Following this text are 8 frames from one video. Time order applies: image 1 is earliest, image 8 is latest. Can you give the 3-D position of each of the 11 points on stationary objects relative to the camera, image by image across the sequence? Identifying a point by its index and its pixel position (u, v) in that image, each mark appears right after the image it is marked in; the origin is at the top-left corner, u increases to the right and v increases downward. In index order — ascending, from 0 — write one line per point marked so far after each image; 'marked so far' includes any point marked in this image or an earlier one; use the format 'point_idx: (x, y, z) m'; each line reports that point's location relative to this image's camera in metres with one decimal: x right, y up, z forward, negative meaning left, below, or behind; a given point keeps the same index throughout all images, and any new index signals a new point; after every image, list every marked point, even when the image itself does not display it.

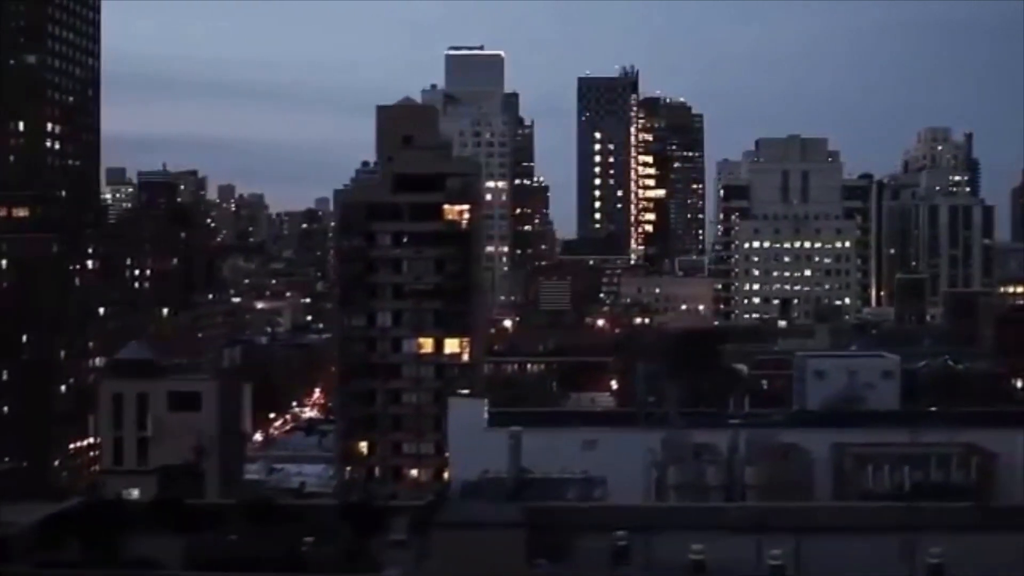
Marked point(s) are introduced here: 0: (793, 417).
0: (+1.4, -0.6, +8.9) m
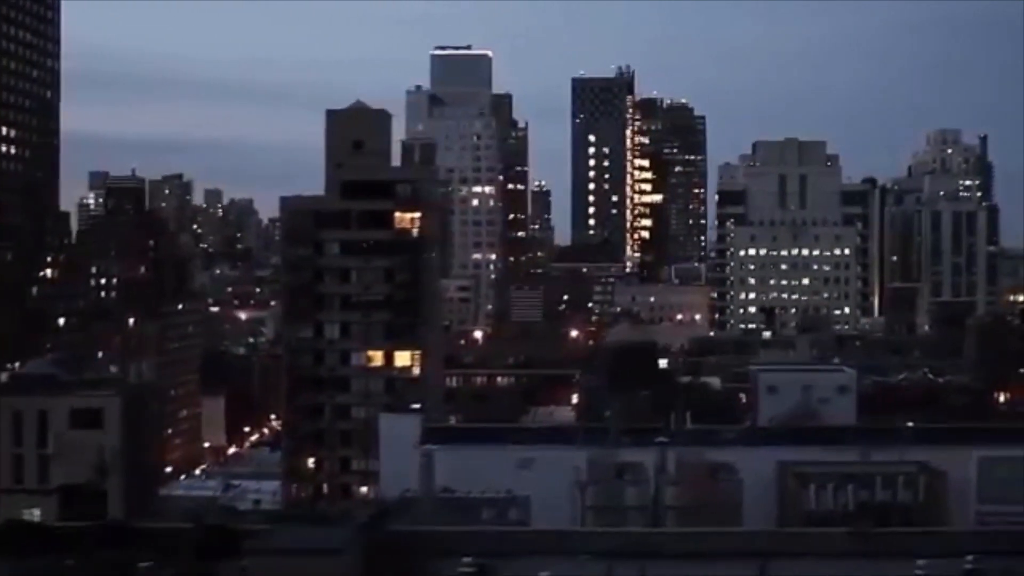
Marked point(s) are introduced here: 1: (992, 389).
0: (+1.1, -0.7, +8.5) m
1: (+2.6, -0.5, +10.1) m
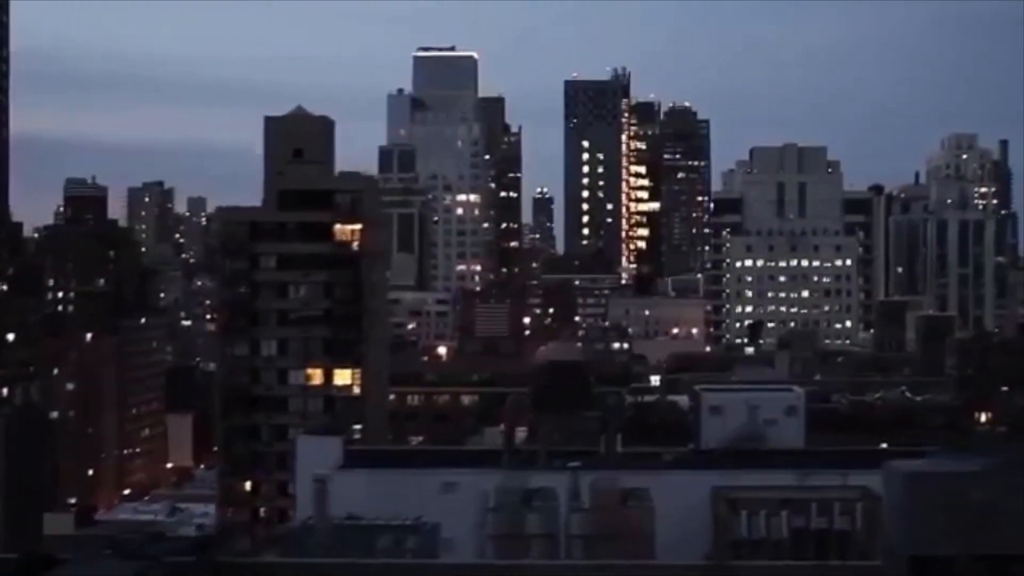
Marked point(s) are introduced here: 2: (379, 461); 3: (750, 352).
0: (+0.7, -0.7, +8.0) m
1: (+2.4, -0.6, +9.5) m
2: (-0.6, -0.8, +8.1) m
3: (+1.4, -0.4, +11.2) m
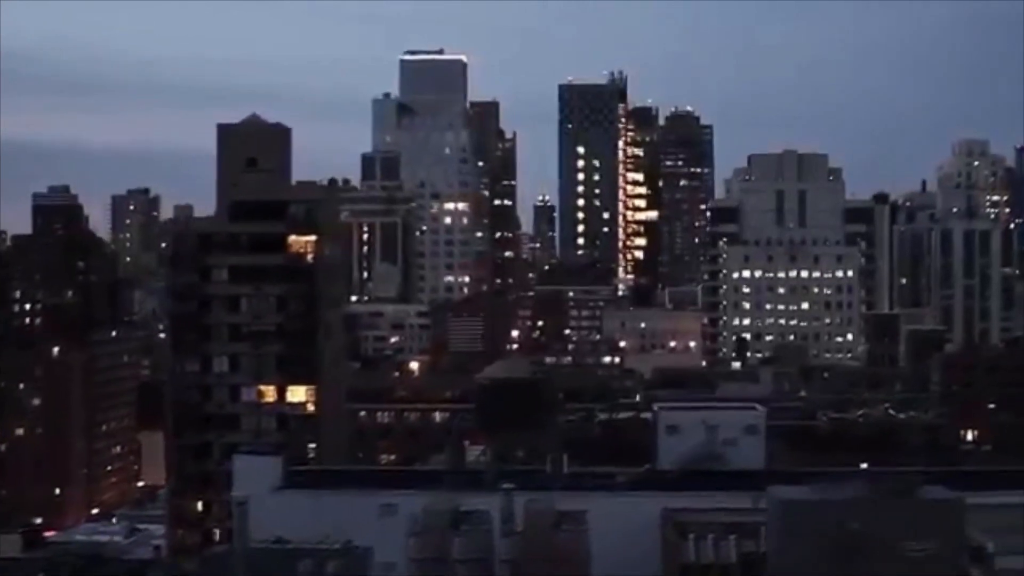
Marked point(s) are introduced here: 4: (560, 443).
0: (+0.5, -0.8, +7.6) m
1: (+2.2, -0.7, +9.0) m
2: (-0.8, -0.8, +7.8) m
3: (+1.3, -0.5, +10.8) m
4: (+0.2, -0.7, +8.4) m
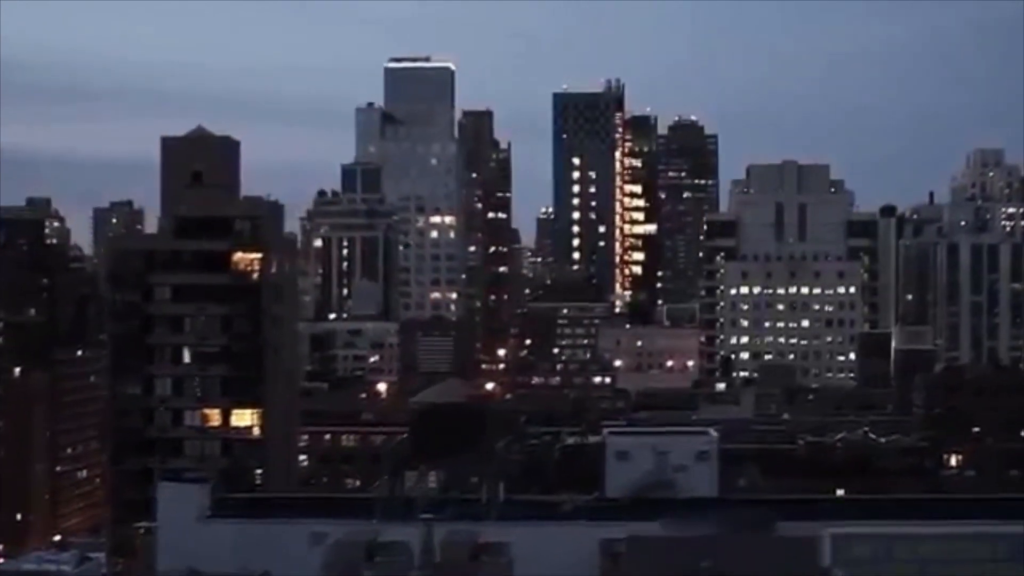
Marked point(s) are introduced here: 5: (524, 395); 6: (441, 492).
0: (+0.2, -0.9, +7.2) m
1: (+2.0, -0.8, +8.5) m
2: (-1.1, -0.9, +7.4) m
3: (+1.2, -0.6, +10.3) m
4: (0.0, -0.8, +8.0) m
5: (+0.1, -0.6, +10.1) m
6: (-0.3, -0.8, +7.5) m
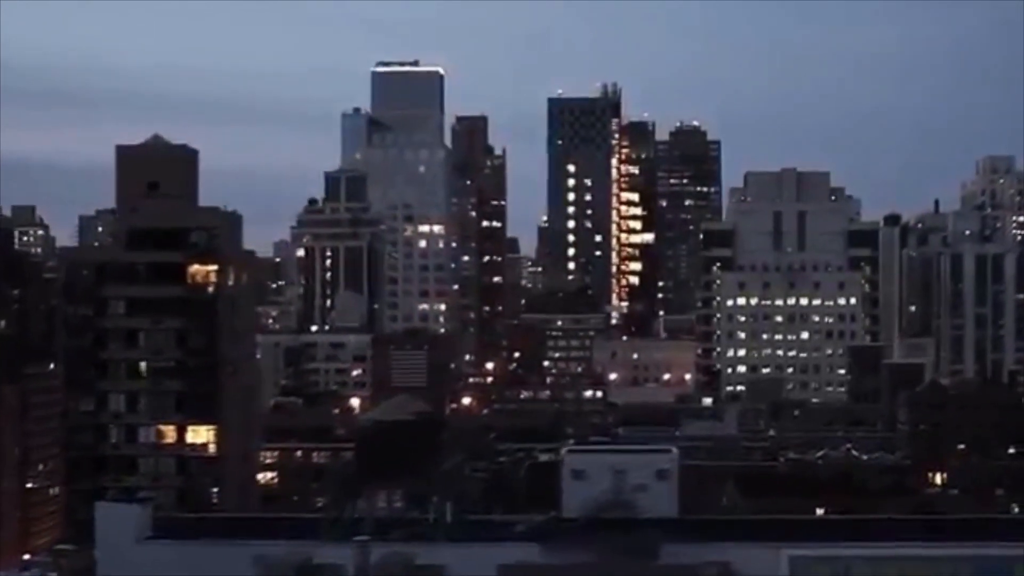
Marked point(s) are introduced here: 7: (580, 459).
0: (0.0, -0.9, +6.8) m
1: (+1.8, -0.8, +8.1) m
2: (-1.3, -1.0, +7.1) m
3: (+1.1, -0.6, +9.9) m
4: (-0.2, -0.9, +7.7) m
5: (0.0, -0.7, +9.8) m
6: (-0.5, -0.9, +7.1) m
7: (+0.3, -0.7, +7.2) m
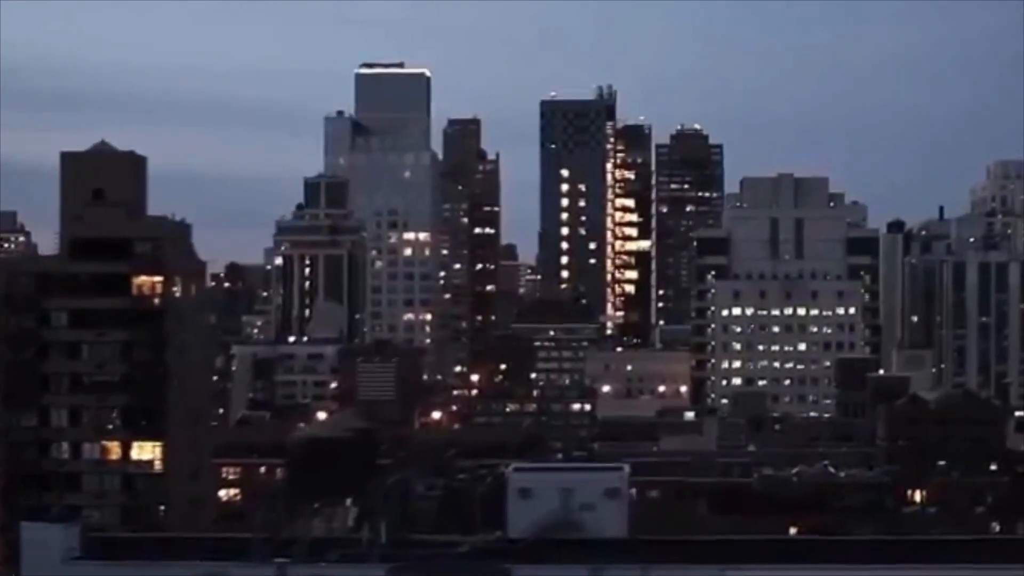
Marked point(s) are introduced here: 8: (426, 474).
0: (-0.2, -1.0, +6.5) m
1: (+1.7, -0.9, +7.7) m
2: (-1.5, -1.0, +6.8) m
3: (+1.0, -0.7, +9.5) m
4: (-0.4, -0.9, +7.3) m
5: (-0.2, -0.7, +9.5) m
6: (-0.7, -0.9, +6.8) m
7: (+0.1, -0.7, +6.8) m
8: (-0.3, -0.8, +8.0) m
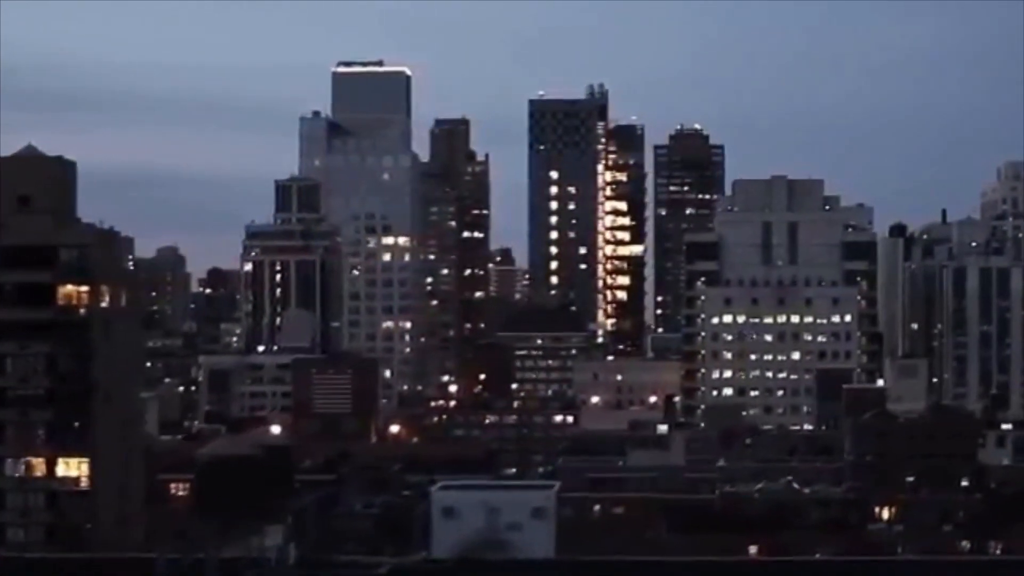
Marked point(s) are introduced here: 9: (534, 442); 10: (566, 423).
0: (-0.5, -1.0, +6.1) m
1: (+1.4, -0.9, +7.2) m
2: (-1.8, -1.0, +6.4) m
3: (+0.8, -0.7, +9.1) m
4: (-0.6, -0.9, +6.9) m
5: (-0.3, -0.8, +9.0) m
6: (-1.0, -1.0, +6.4) m
7: (-0.2, -0.8, +6.4) m
8: (-0.6, -0.9, +7.6) m
9: (+0.2, -0.8, +9.5) m
10: (+0.3, -0.8, +10.3) m
